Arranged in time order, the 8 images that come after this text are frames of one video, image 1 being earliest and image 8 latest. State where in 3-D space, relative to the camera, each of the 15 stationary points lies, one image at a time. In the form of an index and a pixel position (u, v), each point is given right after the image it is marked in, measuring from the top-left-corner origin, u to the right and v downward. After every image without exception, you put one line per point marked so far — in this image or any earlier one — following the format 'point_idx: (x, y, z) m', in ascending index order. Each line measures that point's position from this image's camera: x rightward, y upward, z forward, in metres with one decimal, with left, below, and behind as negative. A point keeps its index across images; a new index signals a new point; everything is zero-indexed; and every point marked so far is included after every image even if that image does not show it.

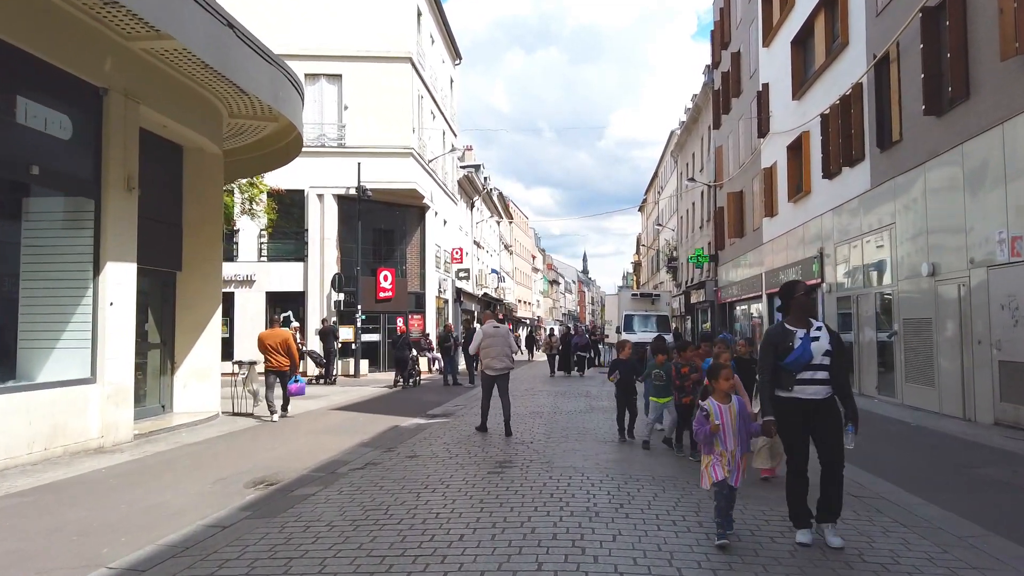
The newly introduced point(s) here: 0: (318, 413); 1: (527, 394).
0: (-3.5, -2.3, +13.3) m
1: (+0.3, -2.3, +16.2) m
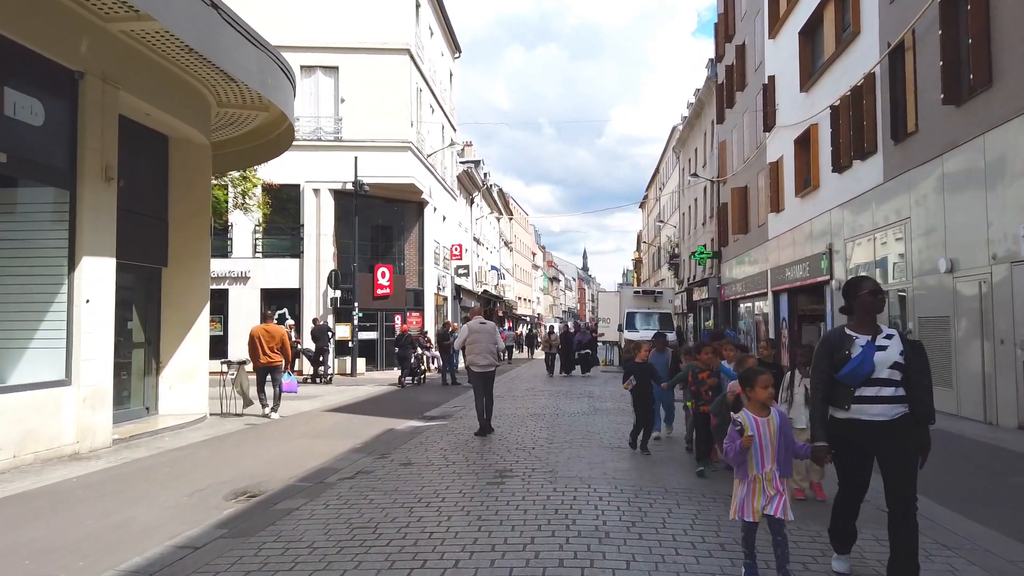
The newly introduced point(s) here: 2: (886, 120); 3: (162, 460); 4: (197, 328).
0: (-3.5, -2.2, +12.8) m
1: (+0.3, -2.3, +15.7) m
2: (+7.7, +3.5, +15.2) m
3: (-4.0, -2.0, +8.4) m
4: (-5.1, -0.7, +12.0) m
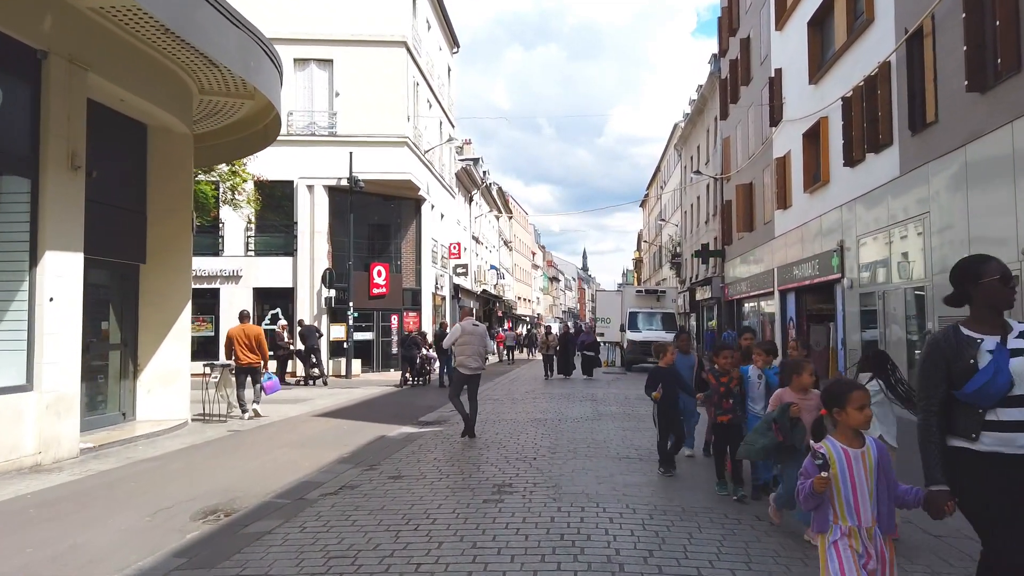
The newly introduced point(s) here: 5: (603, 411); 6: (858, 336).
0: (-3.5, -2.2, +12.1) m
1: (+0.3, -2.2, +15.0) m
2: (+7.7, +3.5, +14.6) m
3: (-4.0, -1.9, +7.8) m
4: (-5.1, -0.6, +11.3) m
5: (+1.6, -2.1, +12.8) m
6: (+8.1, -1.1, +17.4) m
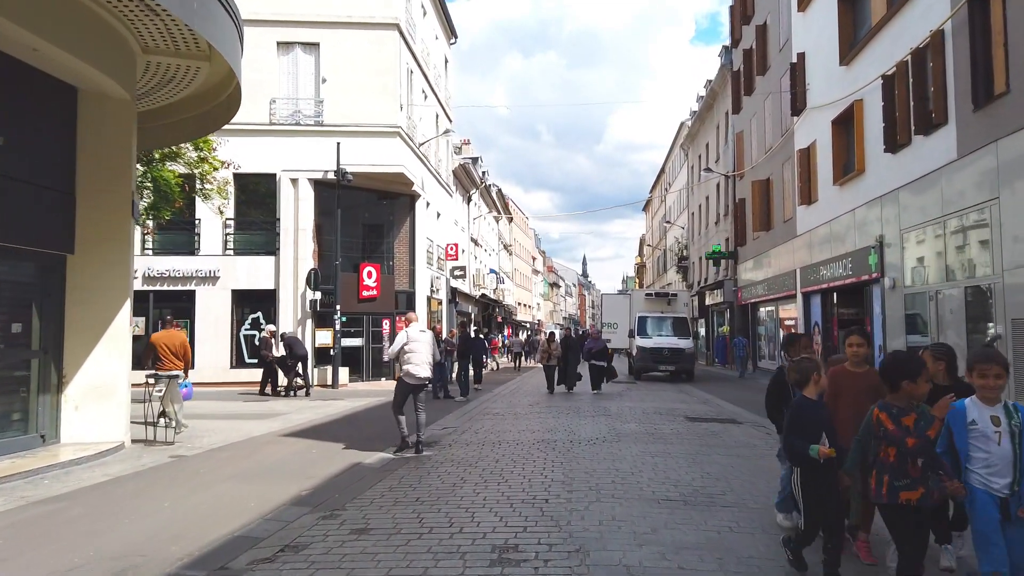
0: (-3.5, -2.1, +10.2) m
1: (+0.3, -2.2, +13.2) m
2: (+7.7, +3.5, +12.7) m
3: (-3.9, -1.8, +5.9) m
4: (-5.1, -0.6, +9.4) m
5: (+1.6, -2.1, +10.9) m
6: (+8.2, -1.1, +15.5) m
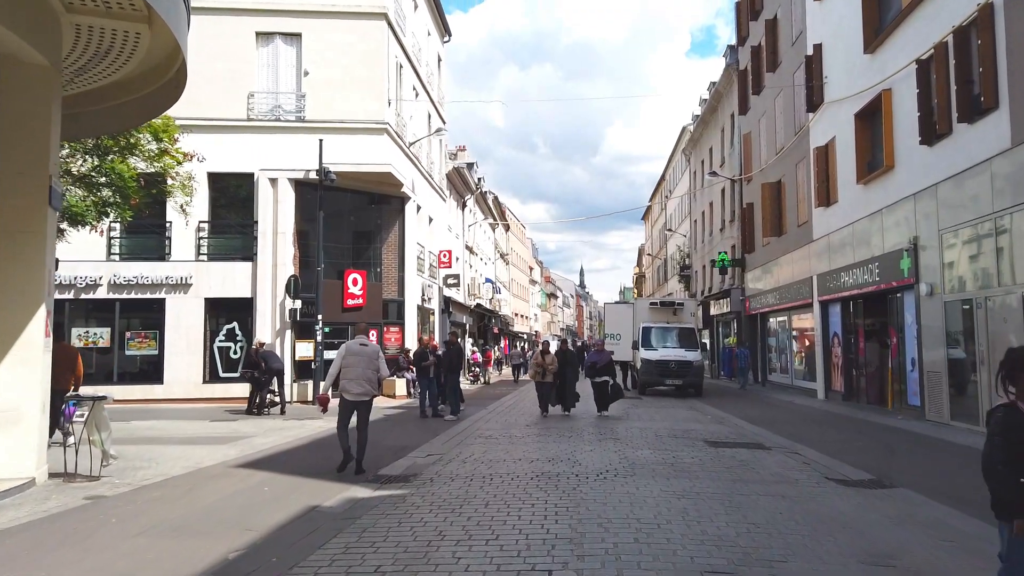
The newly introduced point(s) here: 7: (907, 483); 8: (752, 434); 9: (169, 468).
0: (-3.5, -2.2, +8.6) m
1: (+0.2, -2.3, +11.5) m
2: (+7.7, +3.4, +11.2) m
3: (-4.0, -1.8, +4.2) m
4: (-5.1, -0.6, +7.8) m
5: (+1.5, -2.1, +9.3) m
6: (+8.1, -1.3, +13.9) m
7: (+4.4, -2.2, +8.2) m
8: (+4.0, -2.5, +12.4) m
9: (-4.2, -2.2, +9.1) m
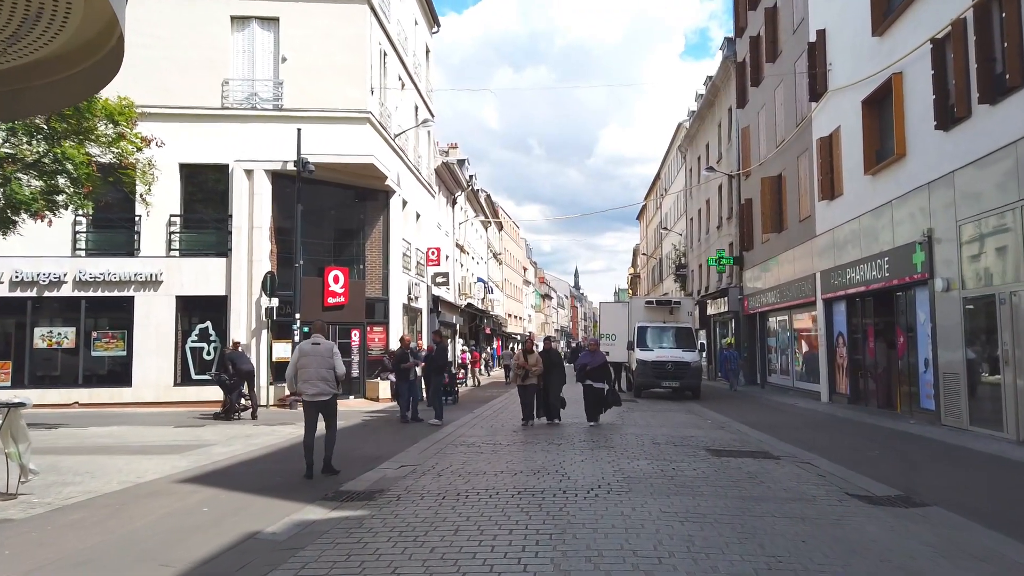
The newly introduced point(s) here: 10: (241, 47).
0: (-3.7, -2.1, +7.5) m
1: (0.0, -2.2, +10.5) m
2: (+7.4, +3.5, +10.3) m
3: (-4.2, -1.7, +3.2) m
4: (-5.3, -0.5, +6.8) m
5: (+1.3, -2.1, +8.3) m
6: (+7.8, -1.2, +13.0) m
7: (+4.2, -2.1, +7.2) m
8: (+3.8, -2.4, +11.5) m
9: (-4.4, -2.1, +8.0) m
10: (-7.3, +6.5, +19.9) m
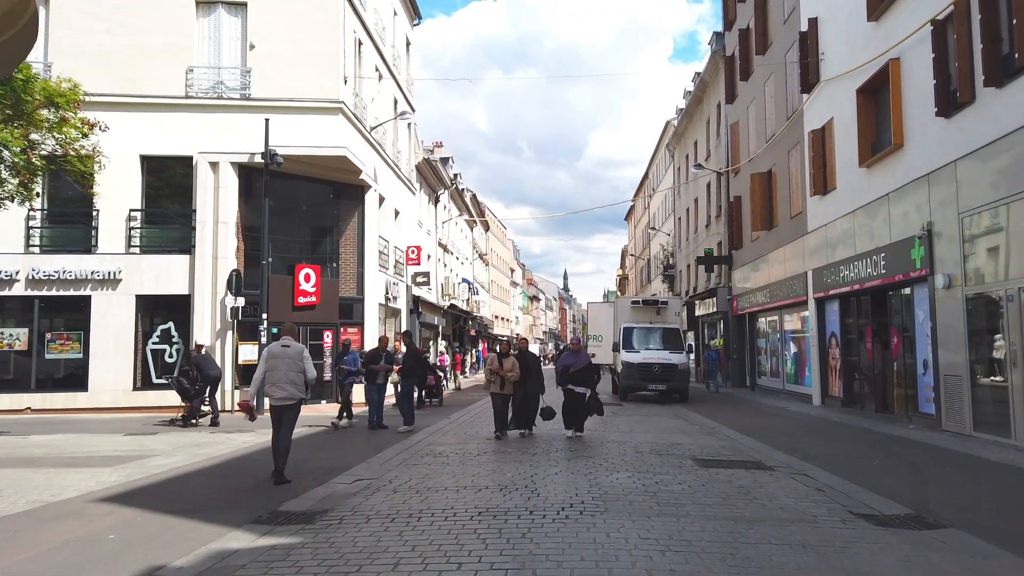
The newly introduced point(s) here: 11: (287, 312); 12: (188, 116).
0: (-4.1, -2.0, +6.6) m
1: (-0.4, -2.2, +9.6) m
2: (+7.0, +3.6, +9.5) m
3: (-4.5, -1.6, +2.2) m
4: (-5.7, -0.4, +5.8) m
5: (+1.0, -2.0, +7.4) m
6: (+7.4, -1.1, +12.2) m
7: (+3.8, -2.0, +6.4) m
8: (+3.4, -2.3, +10.6) m
9: (-4.8, -2.0, +7.1) m
10: (-7.8, +6.5, +18.9) m
11: (-5.9, -0.6, +19.4) m
12: (-8.1, +4.3, +18.6) m
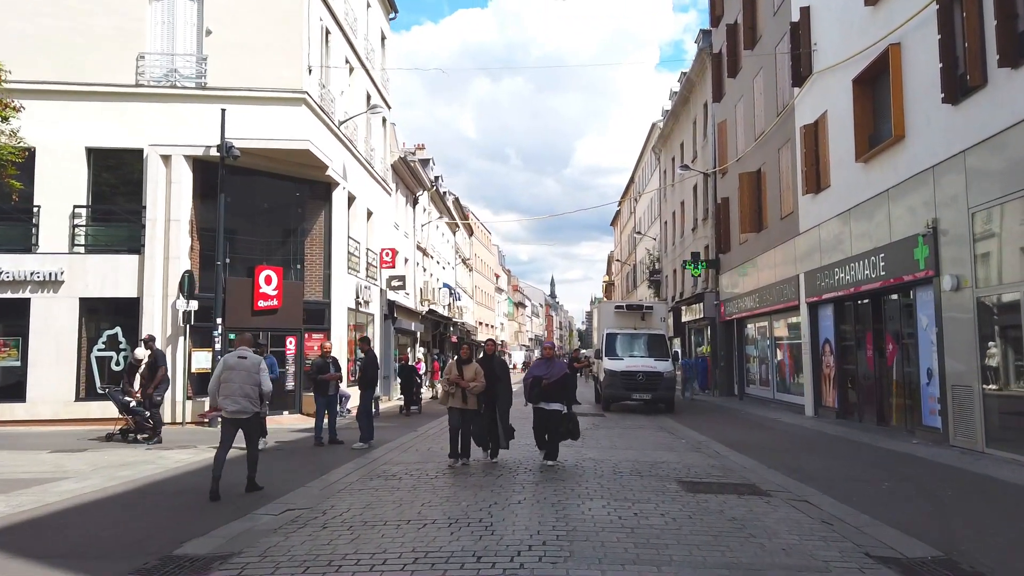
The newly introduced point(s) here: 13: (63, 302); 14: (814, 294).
0: (-4.5, -2.0, +5.3) m
1: (-0.9, -2.2, +8.4) m
2: (+6.6, +3.6, +8.5) m
3: (-4.8, -1.6, +1.0) m
4: (-6.1, -0.4, +4.5) m
5: (+0.5, -2.0, +6.2) m
6: (+6.9, -1.1, +11.1) m
7: (+3.4, -2.0, +5.3) m
8: (+2.9, -2.3, +9.5) m
9: (-5.2, -2.0, +5.8) m
10: (-8.4, +6.4, +17.7) m
11: (-6.5, -0.7, +18.1) m
12: (-8.7, +4.2, +17.3) m
13: (-10.1, -0.3, +16.7) m
14: (+7.3, -0.1, +17.7) m
